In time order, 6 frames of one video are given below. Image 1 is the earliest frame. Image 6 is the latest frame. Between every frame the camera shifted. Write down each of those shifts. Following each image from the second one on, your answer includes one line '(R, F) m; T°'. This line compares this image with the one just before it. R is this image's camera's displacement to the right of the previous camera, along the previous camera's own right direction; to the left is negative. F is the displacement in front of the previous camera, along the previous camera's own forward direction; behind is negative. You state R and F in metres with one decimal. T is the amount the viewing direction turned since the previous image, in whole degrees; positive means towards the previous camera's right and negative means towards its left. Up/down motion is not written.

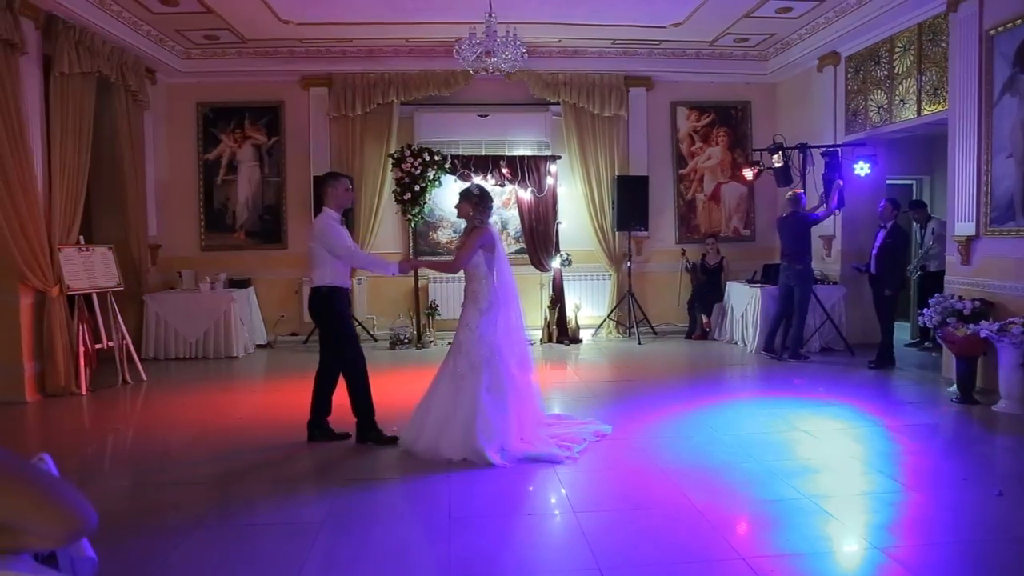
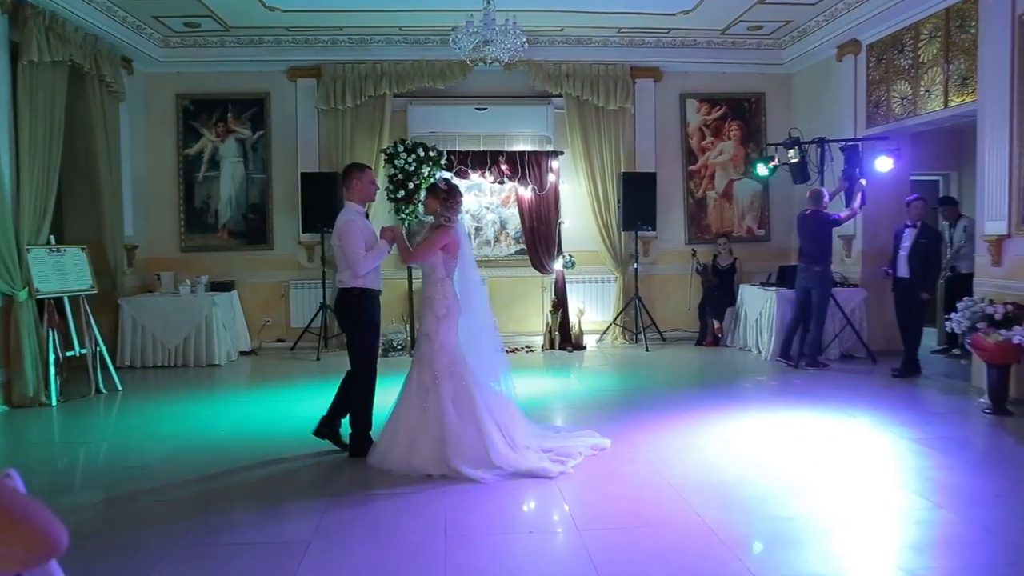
(0.0, +0.6) m; 0°
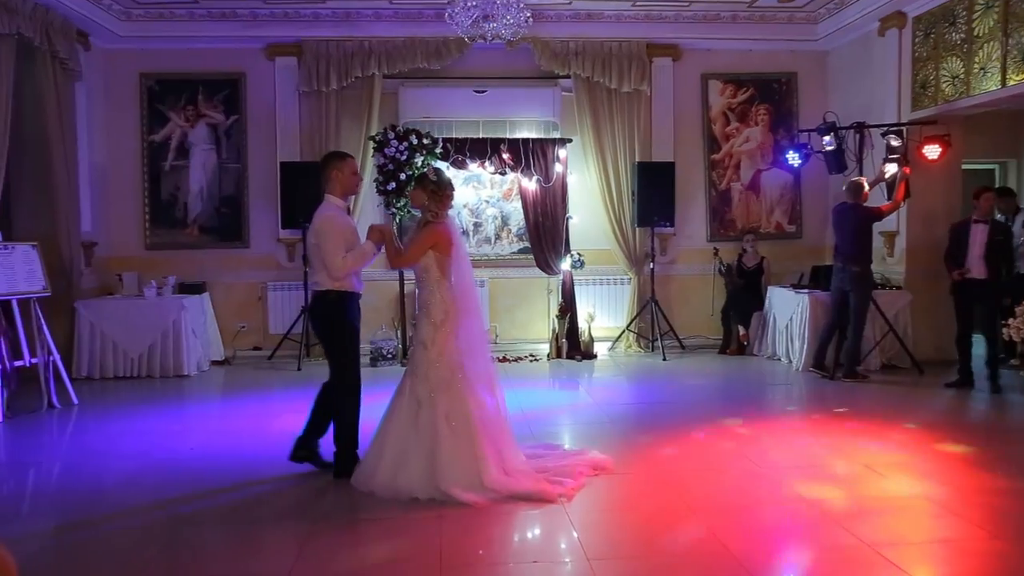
(0.0, +0.9) m; 0°
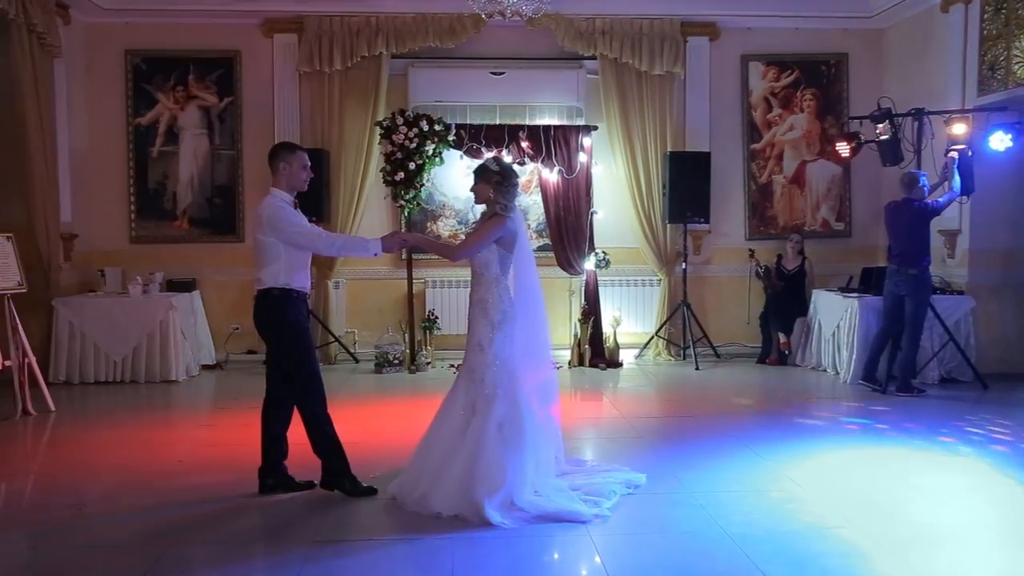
(0.0, +0.7) m; -1°
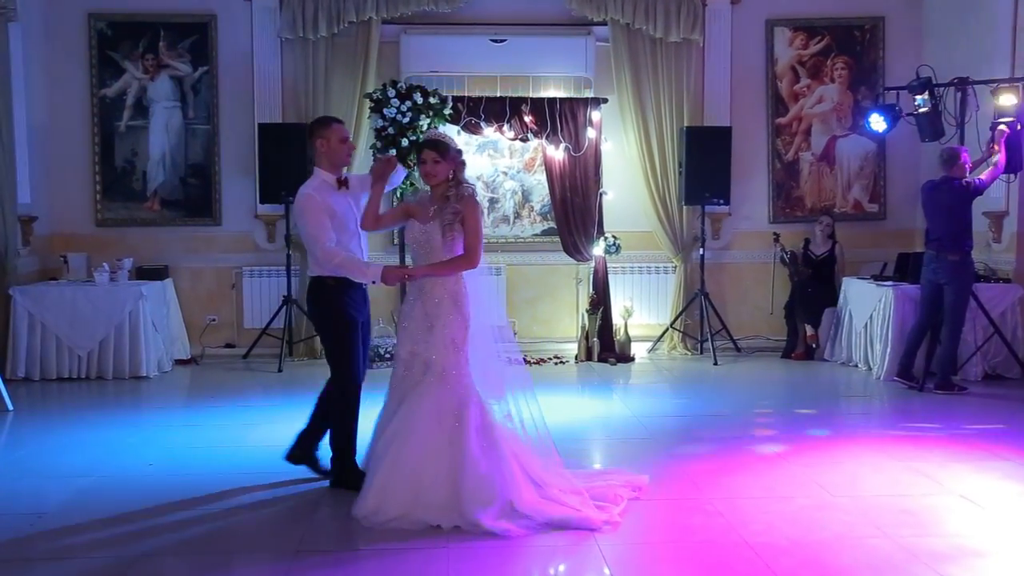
(0.0, +0.7) m; 0°
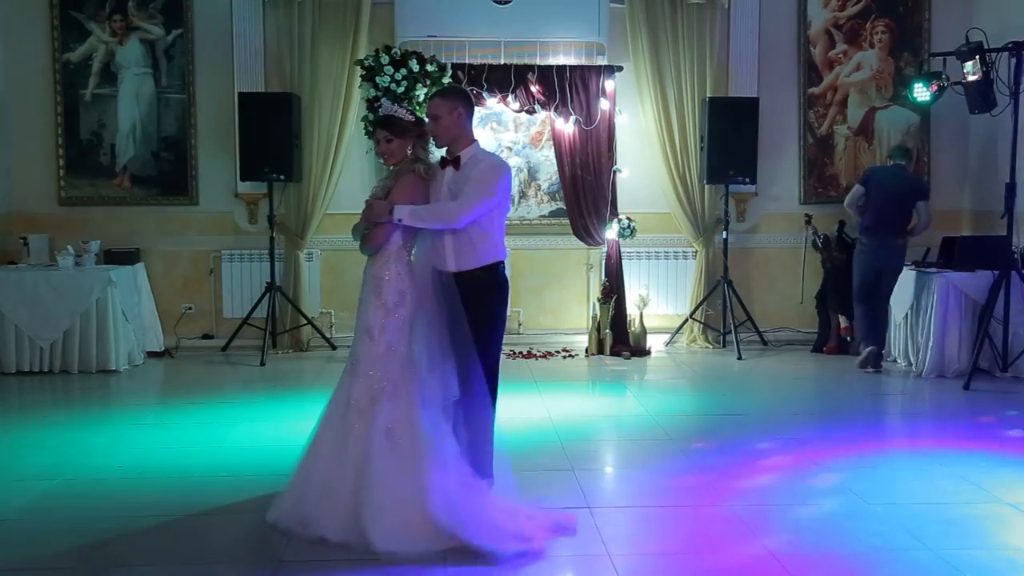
(0.0, +0.6) m; 0°
